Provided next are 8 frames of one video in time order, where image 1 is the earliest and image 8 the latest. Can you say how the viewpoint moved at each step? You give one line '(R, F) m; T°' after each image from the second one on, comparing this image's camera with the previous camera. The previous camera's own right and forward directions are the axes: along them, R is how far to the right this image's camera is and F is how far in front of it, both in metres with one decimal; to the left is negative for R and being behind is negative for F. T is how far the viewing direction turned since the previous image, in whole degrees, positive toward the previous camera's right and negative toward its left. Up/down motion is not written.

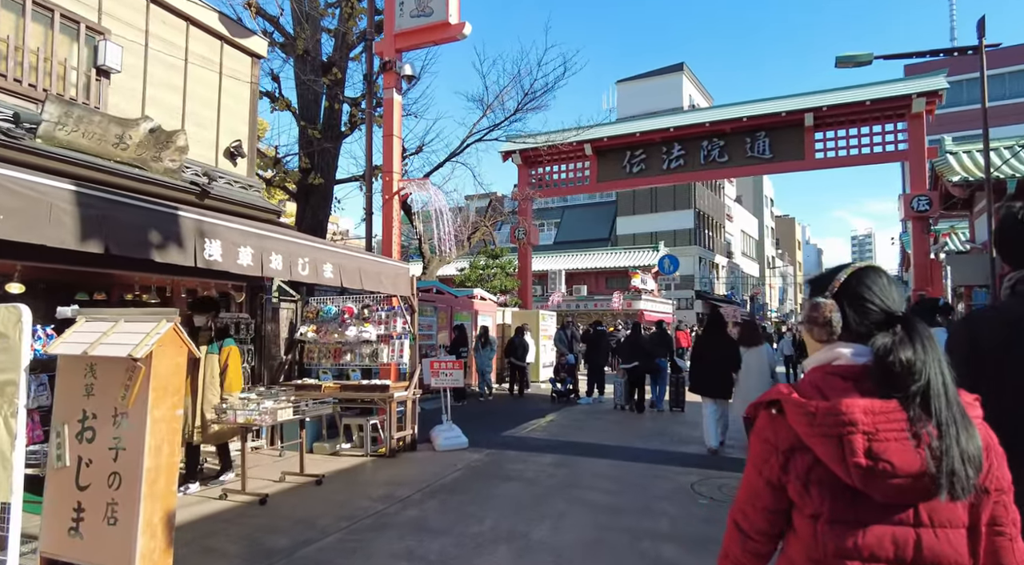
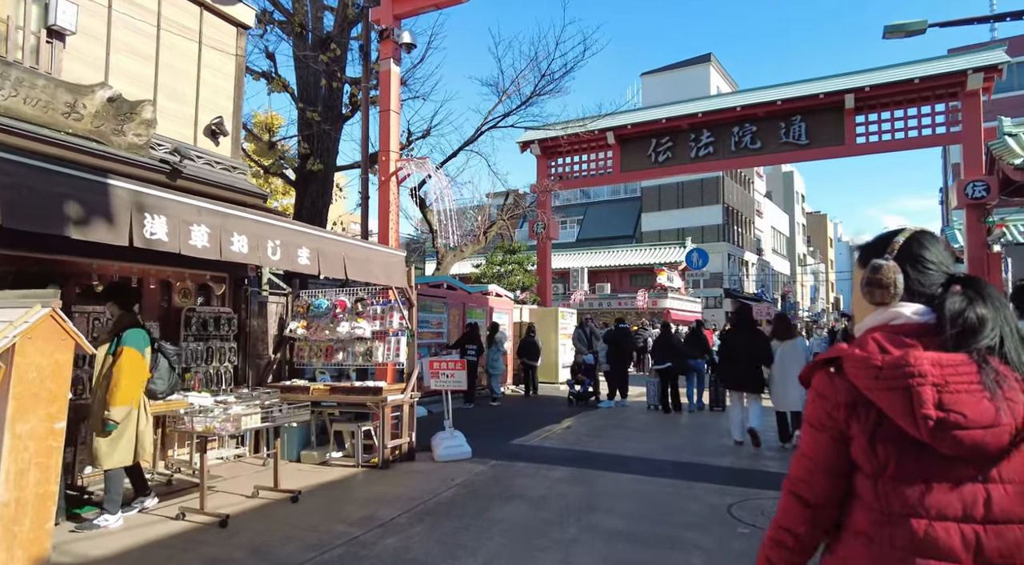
(+0.2, +0.9) m; -2°
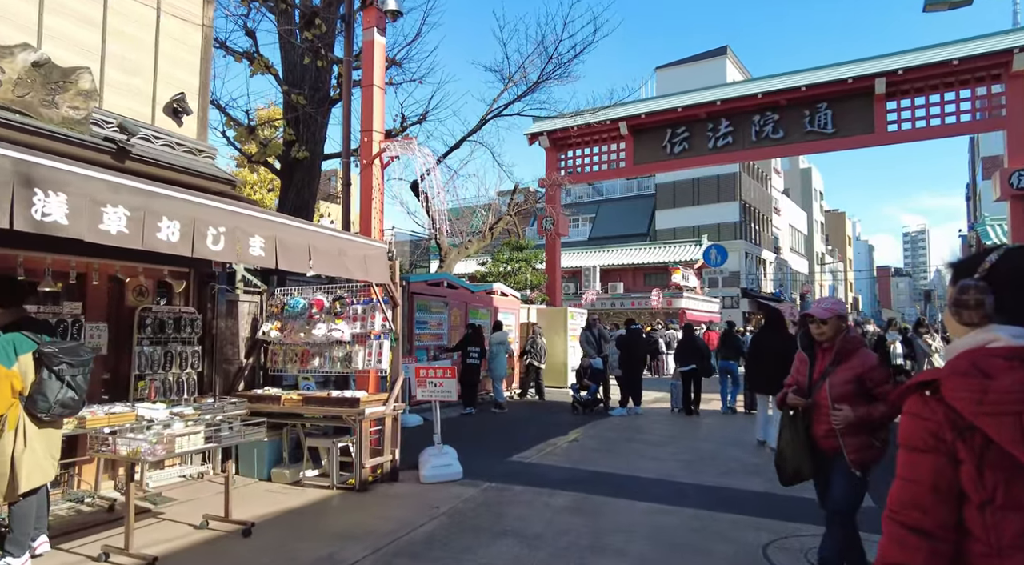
(+0.2, +0.9) m; -1°
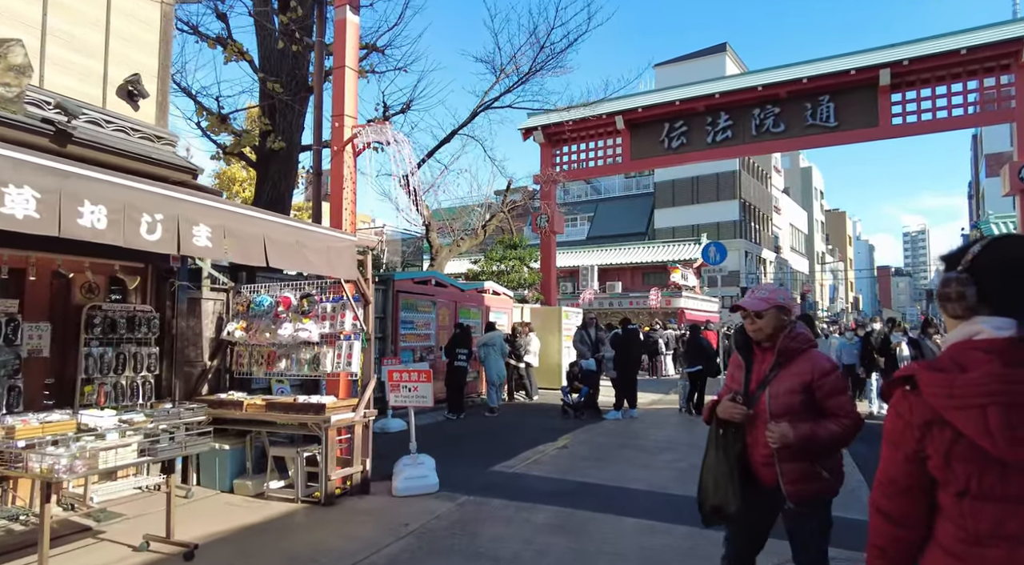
(+0.2, +0.5) m; 0°
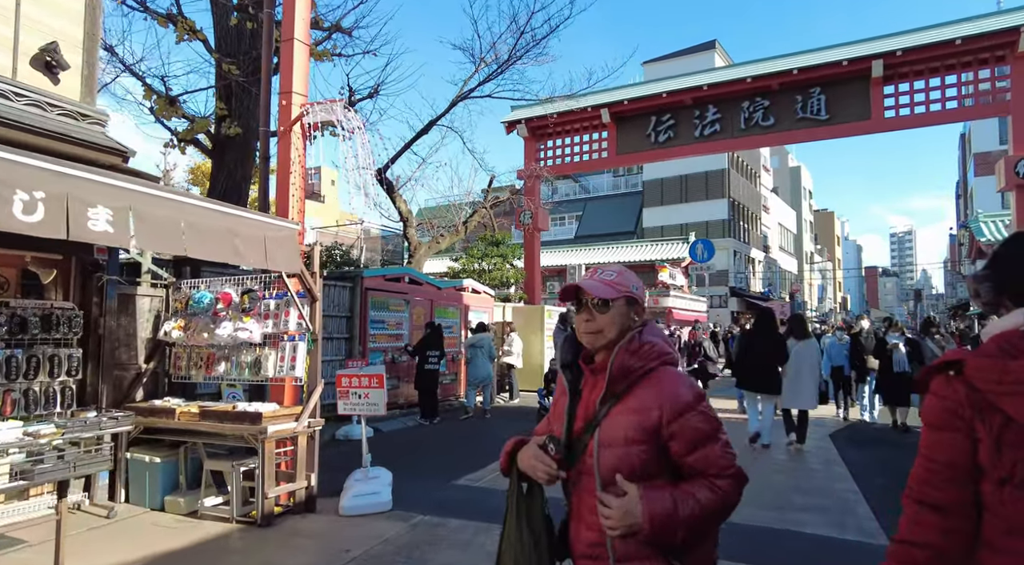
(+0.2, +0.6) m; +1°
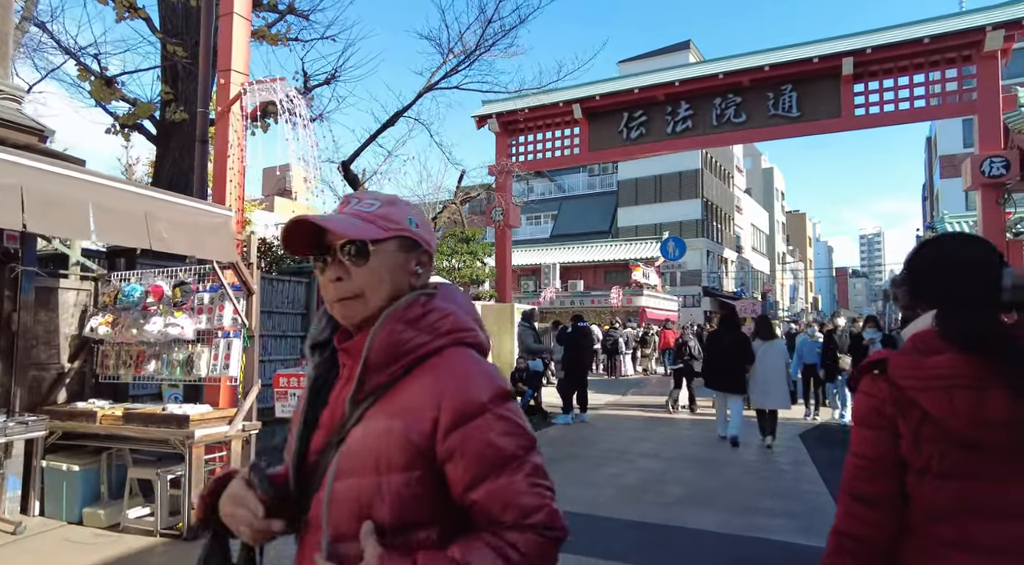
(+0.2, +0.4) m; +2°
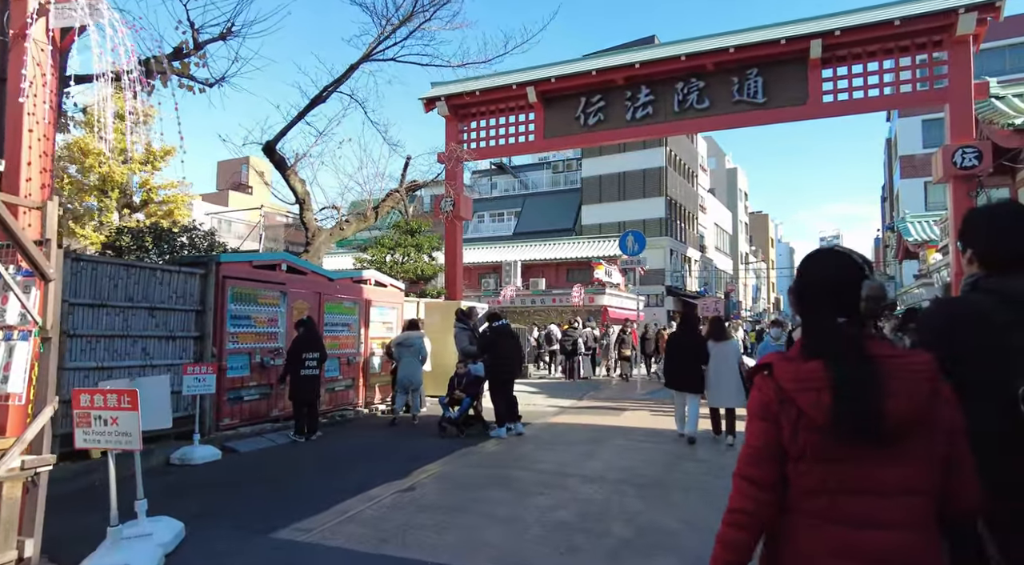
(+0.4, +1.2) m; +3°
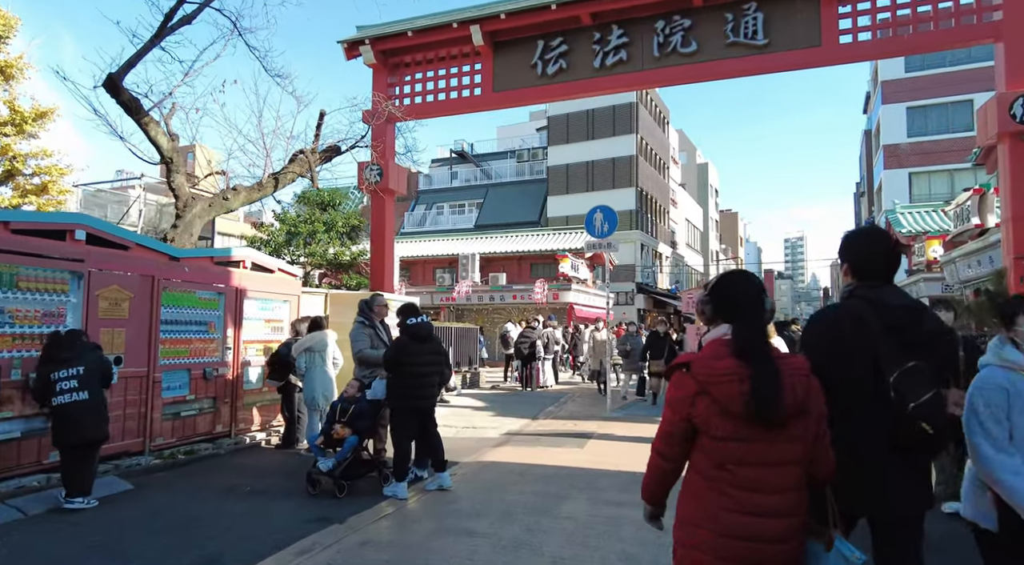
(+0.6, +3.2) m; +3°
